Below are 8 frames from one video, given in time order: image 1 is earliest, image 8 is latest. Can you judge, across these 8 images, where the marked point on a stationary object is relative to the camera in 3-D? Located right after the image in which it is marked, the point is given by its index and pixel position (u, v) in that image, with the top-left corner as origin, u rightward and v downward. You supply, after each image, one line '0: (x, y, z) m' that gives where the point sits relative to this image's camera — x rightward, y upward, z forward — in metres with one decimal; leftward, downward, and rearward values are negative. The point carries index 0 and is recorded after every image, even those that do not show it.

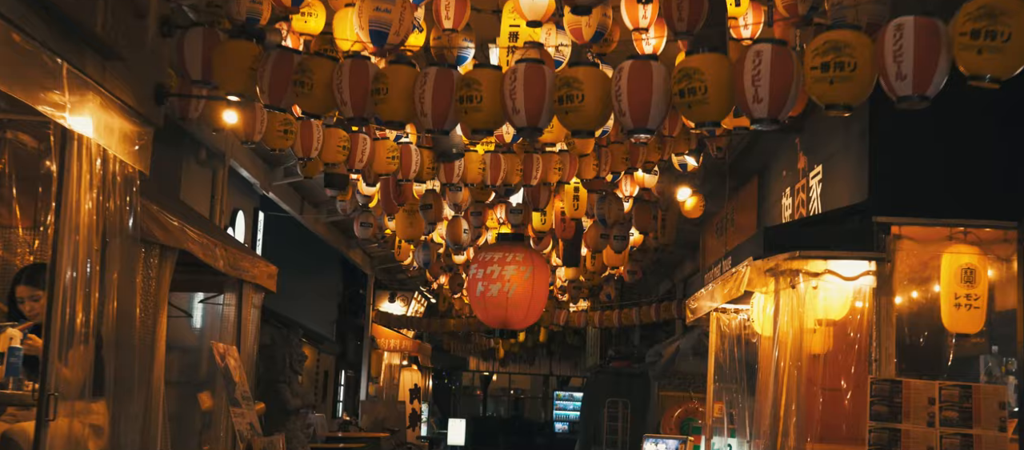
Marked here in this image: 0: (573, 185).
0: (+0.6, +0.4, +11.2) m
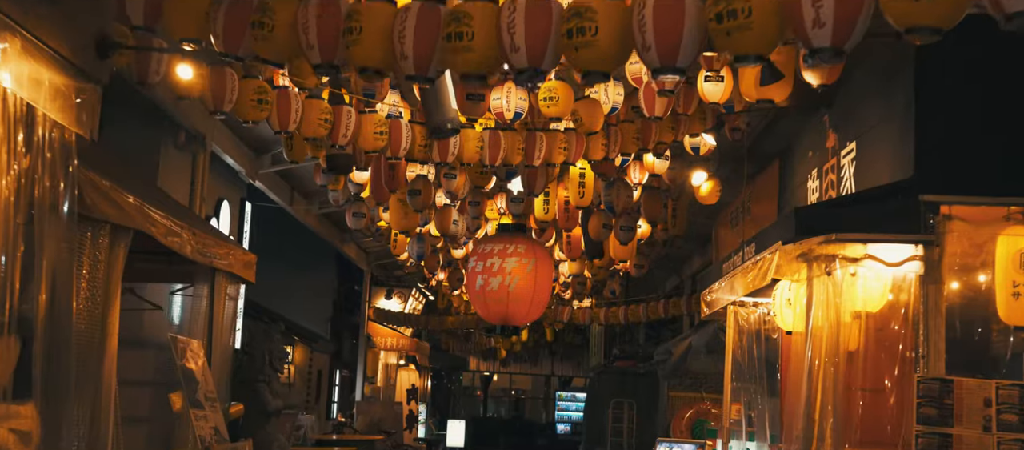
0: (+0.6, +0.5, +10.5) m
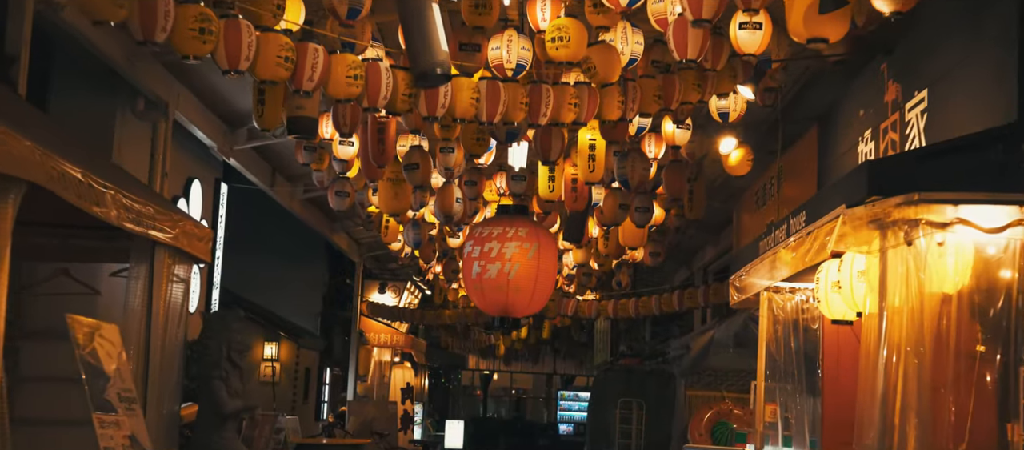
0: (+0.6, +0.7, +9.3) m
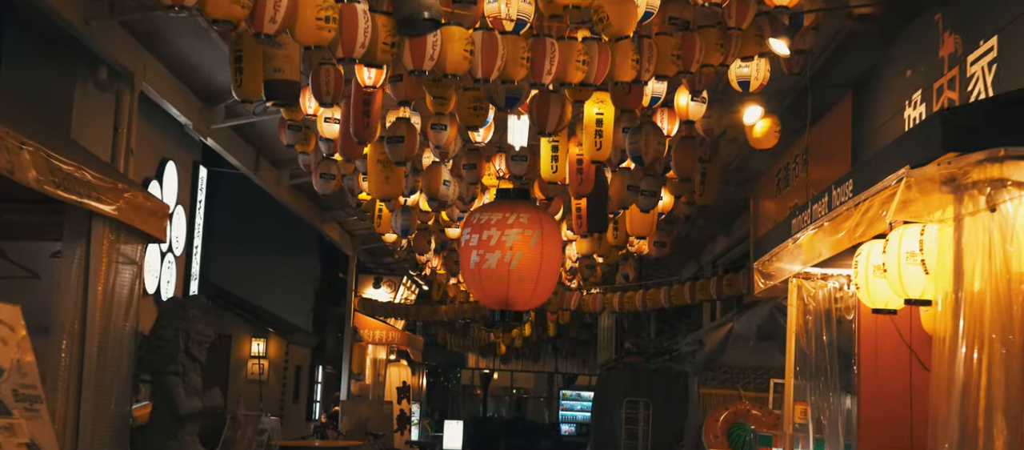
0: (+0.6, +0.8, +8.5) m
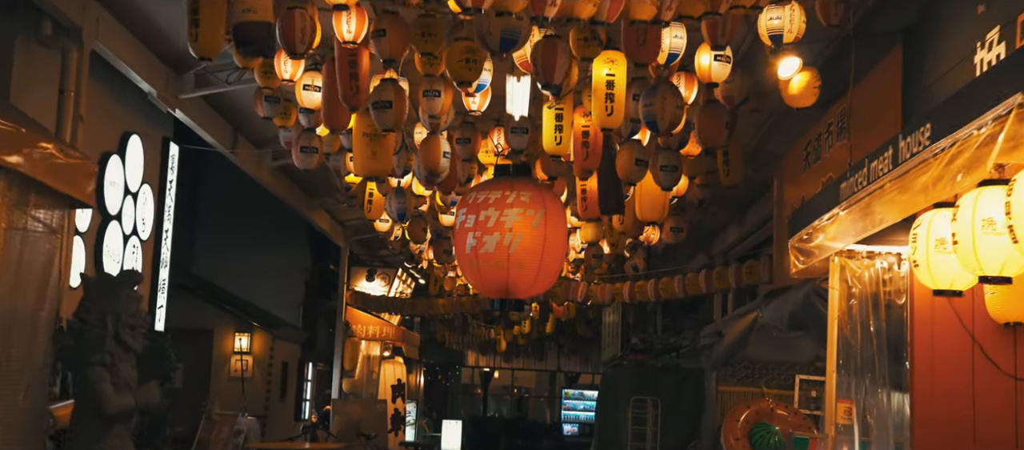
0: (+0.6, +1.0, +7.5) m
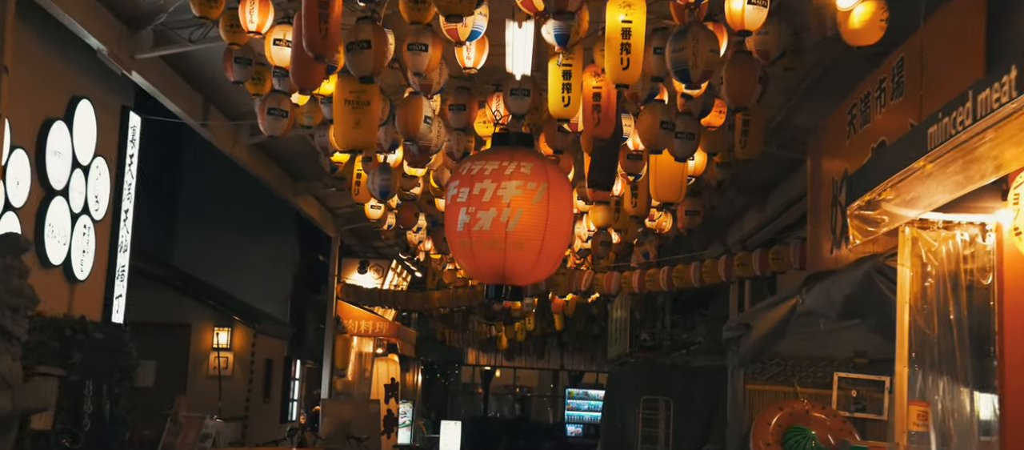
0: (+0.6, +1.2, +6.4) m
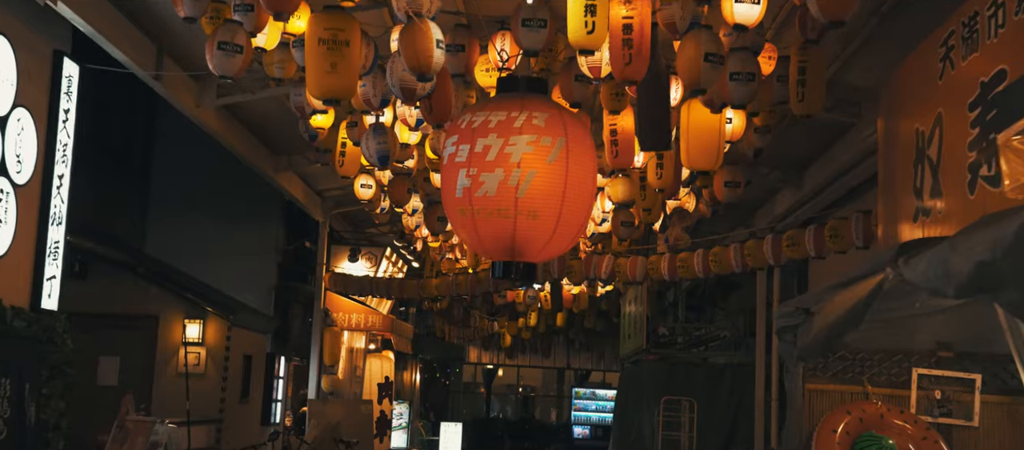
0: (+0.7, +1.4, +4.9) m
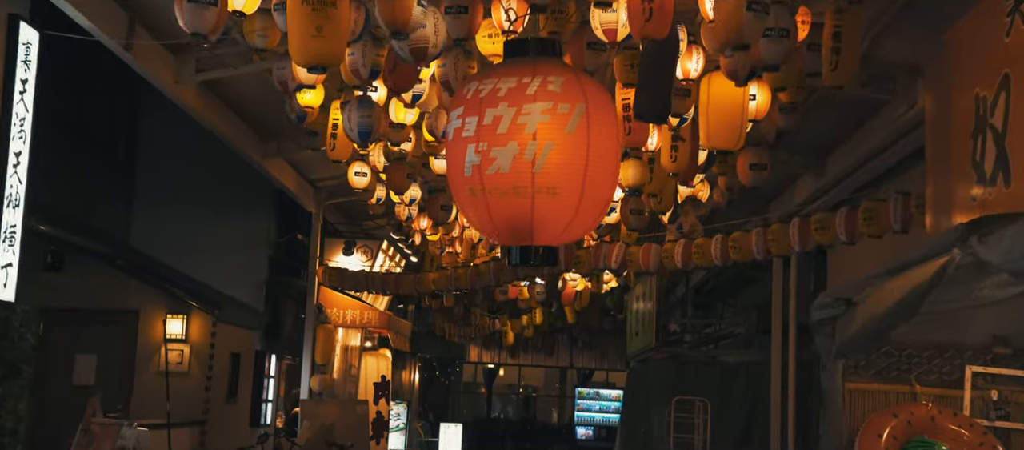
0: (+0.7, +1.5, +4.1) m
